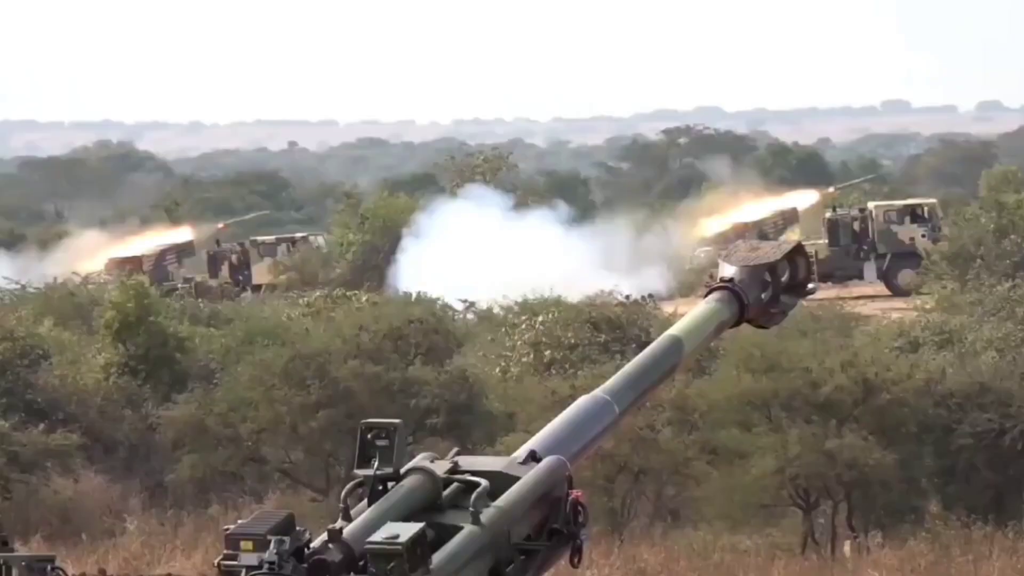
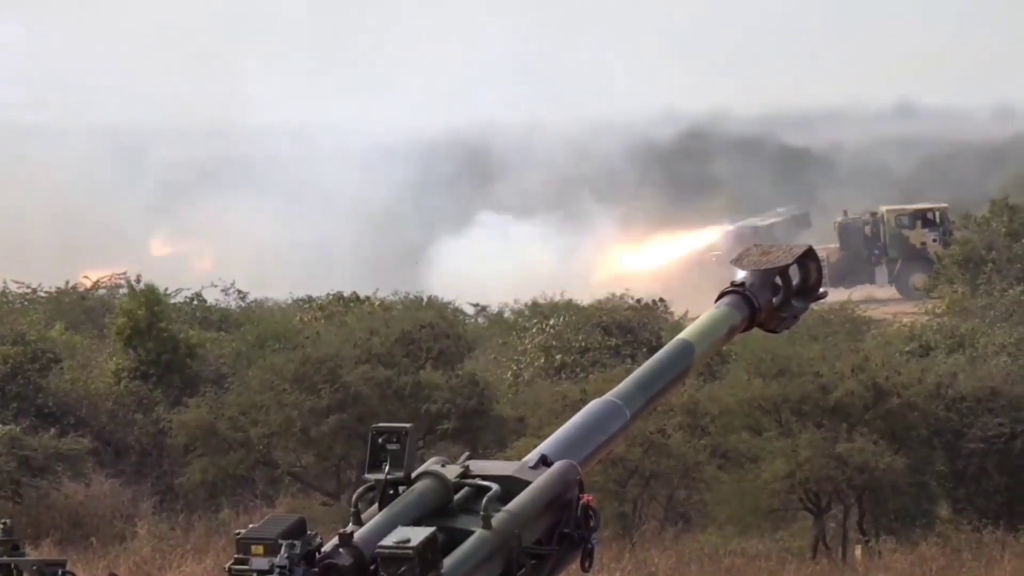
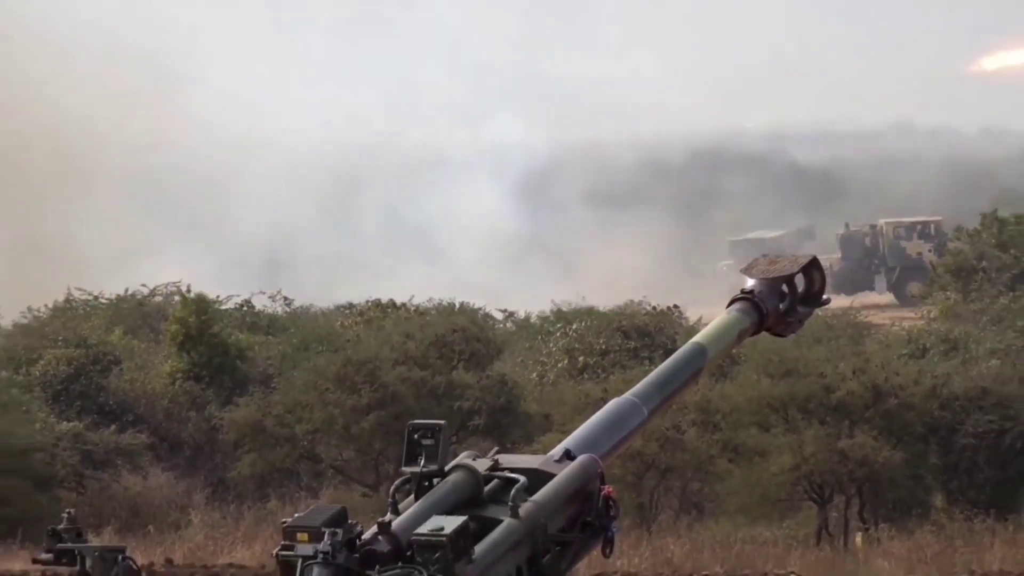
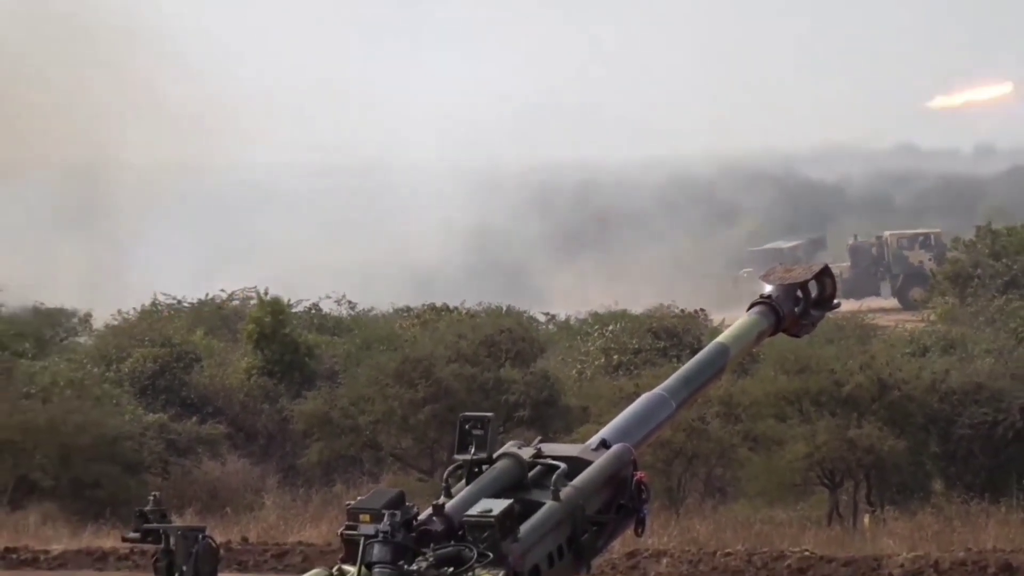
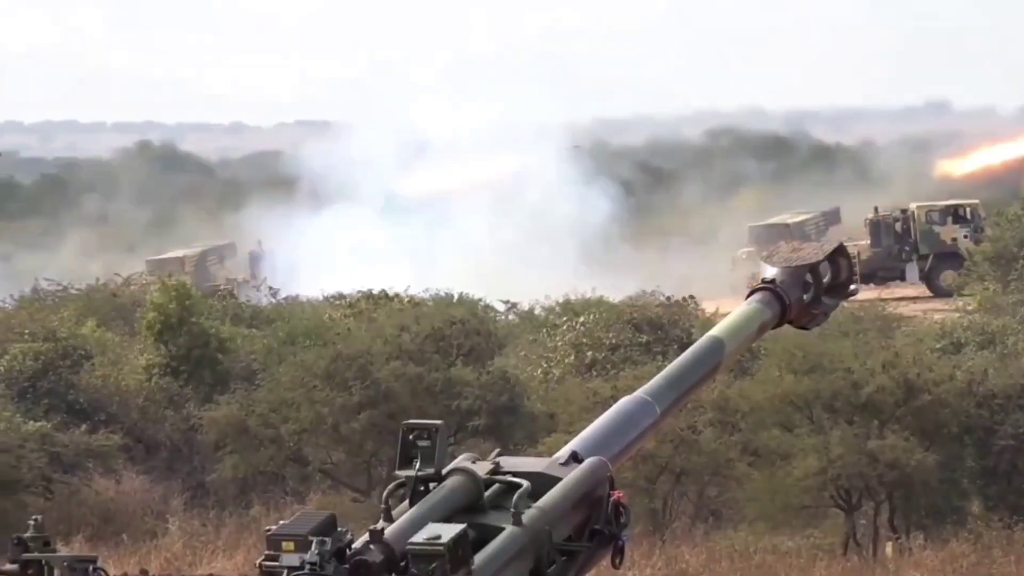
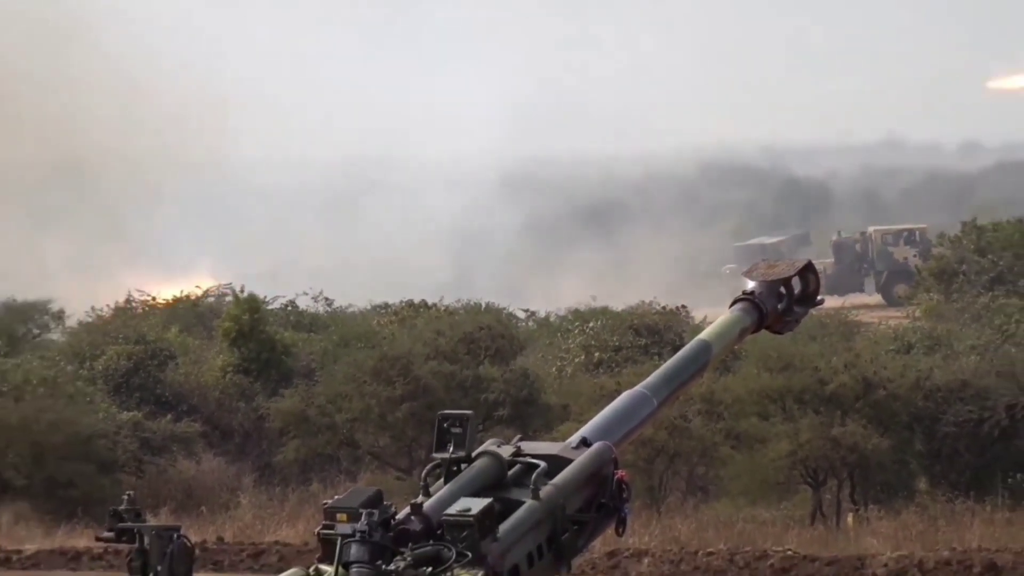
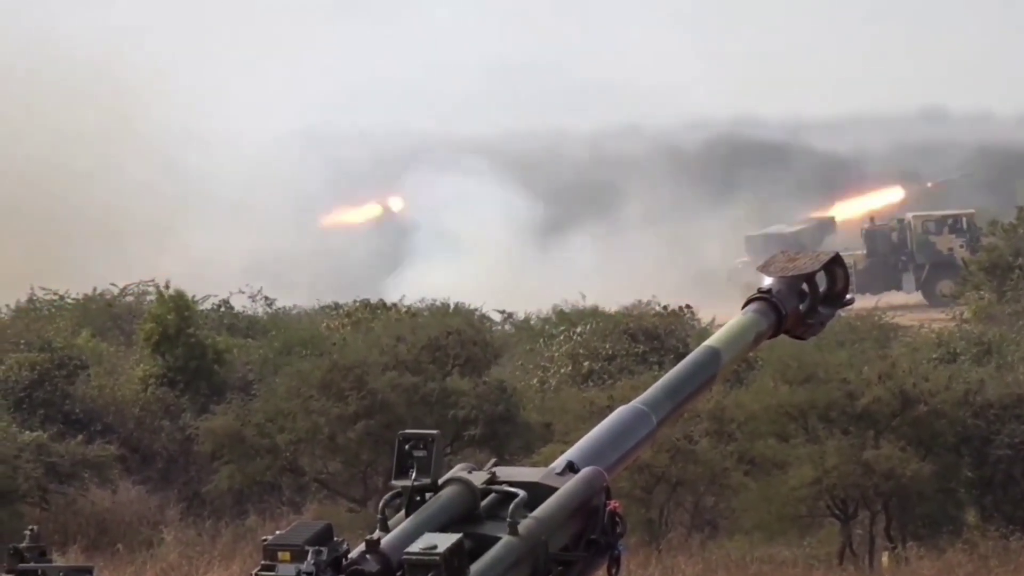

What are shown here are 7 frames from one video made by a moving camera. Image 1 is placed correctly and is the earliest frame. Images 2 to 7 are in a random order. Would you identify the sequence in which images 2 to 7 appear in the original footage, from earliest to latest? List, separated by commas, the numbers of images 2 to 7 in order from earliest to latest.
5, 2, 7, 3, 6, 4
